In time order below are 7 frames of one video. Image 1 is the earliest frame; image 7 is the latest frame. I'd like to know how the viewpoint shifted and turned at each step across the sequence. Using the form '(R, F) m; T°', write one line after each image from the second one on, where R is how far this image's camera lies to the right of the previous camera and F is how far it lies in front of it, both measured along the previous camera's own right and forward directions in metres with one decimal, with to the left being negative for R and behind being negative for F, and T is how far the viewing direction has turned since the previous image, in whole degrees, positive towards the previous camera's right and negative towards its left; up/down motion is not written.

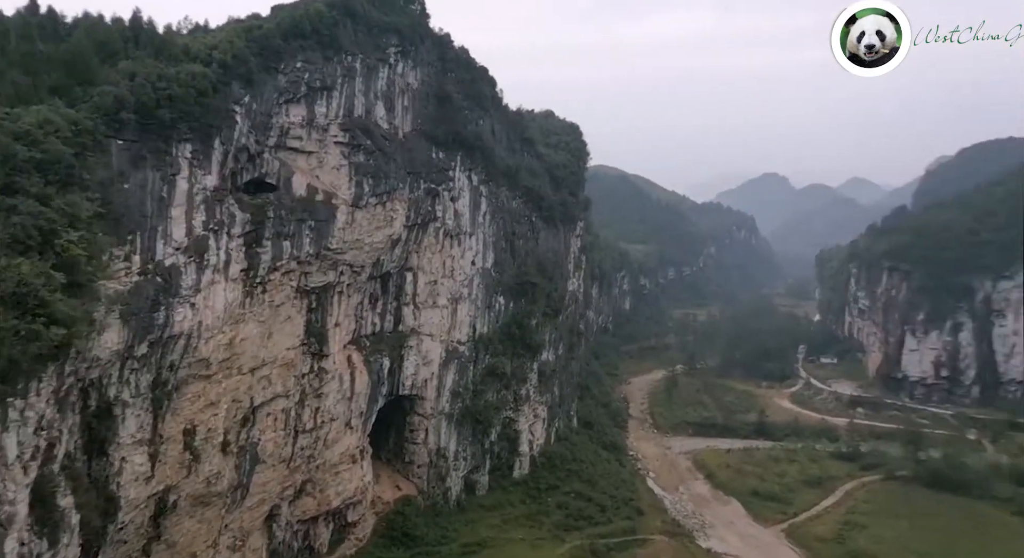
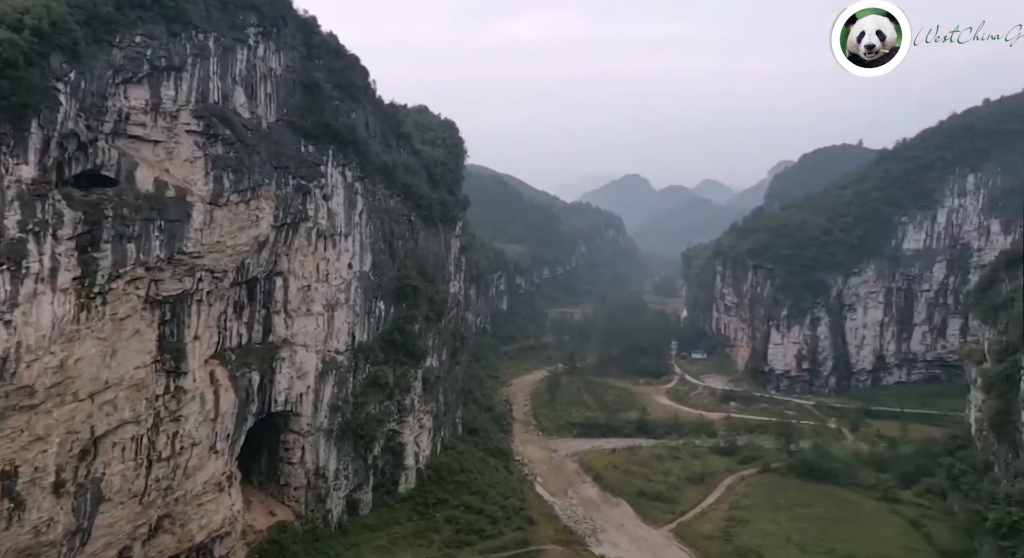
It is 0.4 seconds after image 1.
(-0.2, +1.0) m; +9°
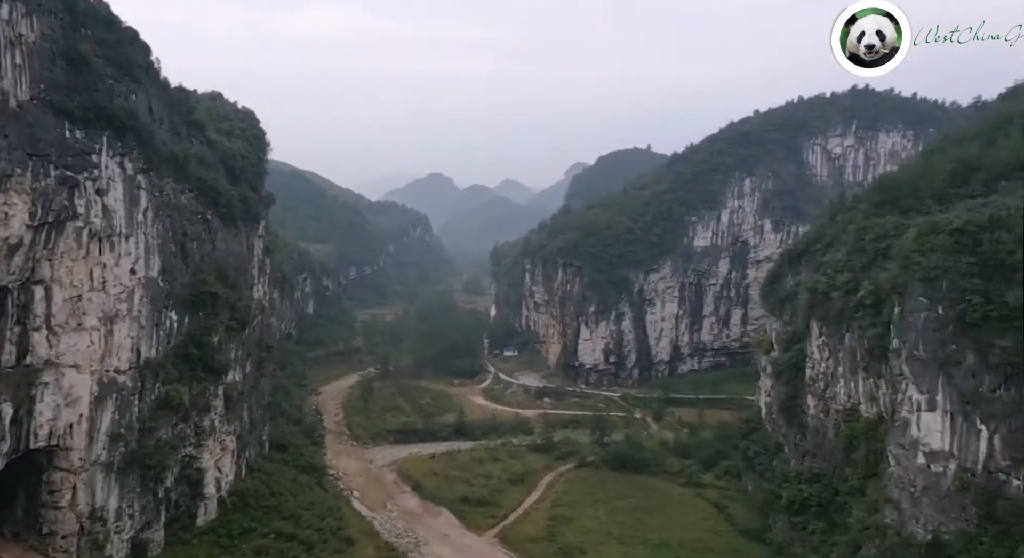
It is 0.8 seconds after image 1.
(-0.2, +1.0) m; +14°
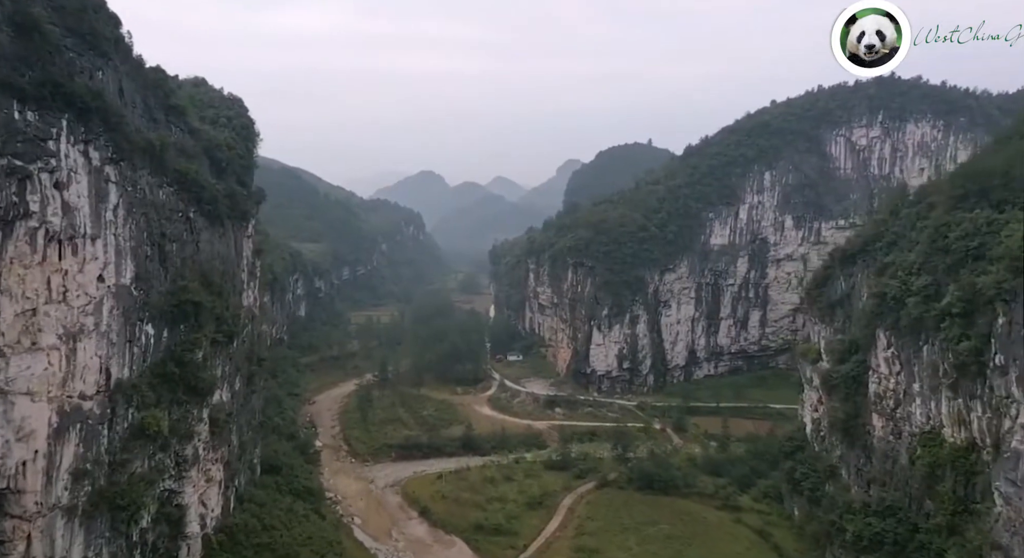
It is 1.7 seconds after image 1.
(-0.9, +2.6) m; +1°
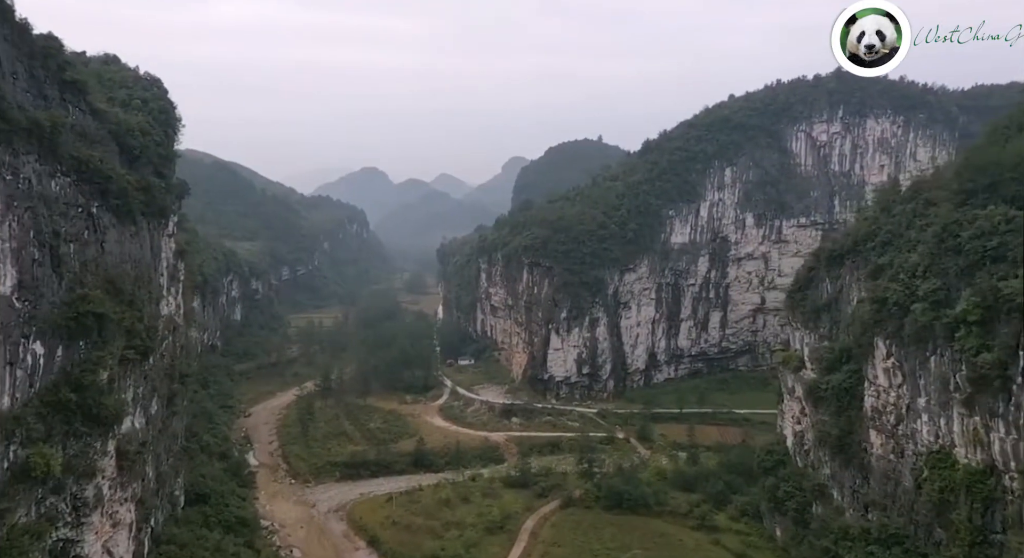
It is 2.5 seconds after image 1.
(-0.3, +2.3) m; +4°
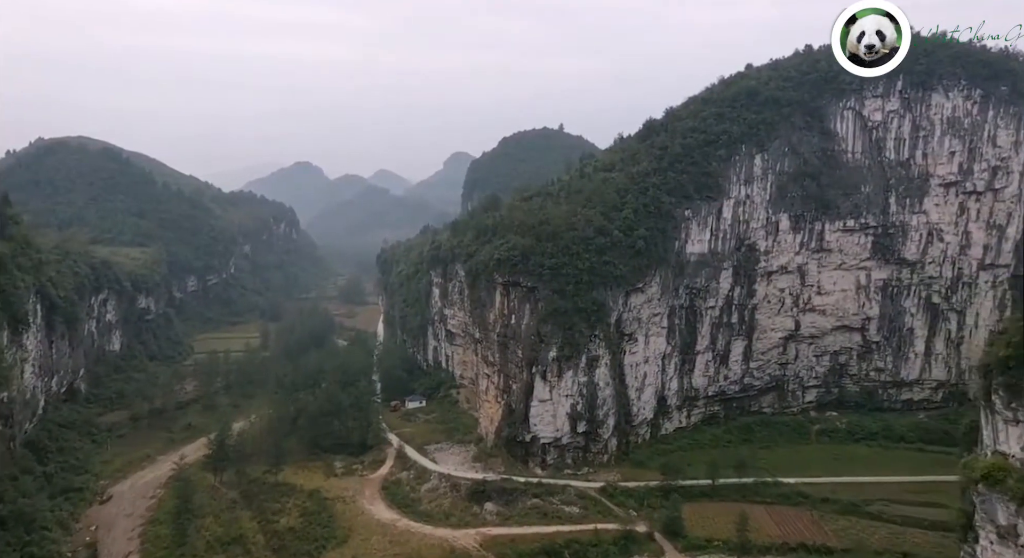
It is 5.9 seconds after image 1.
(-1.0, +10.2) m; +4°
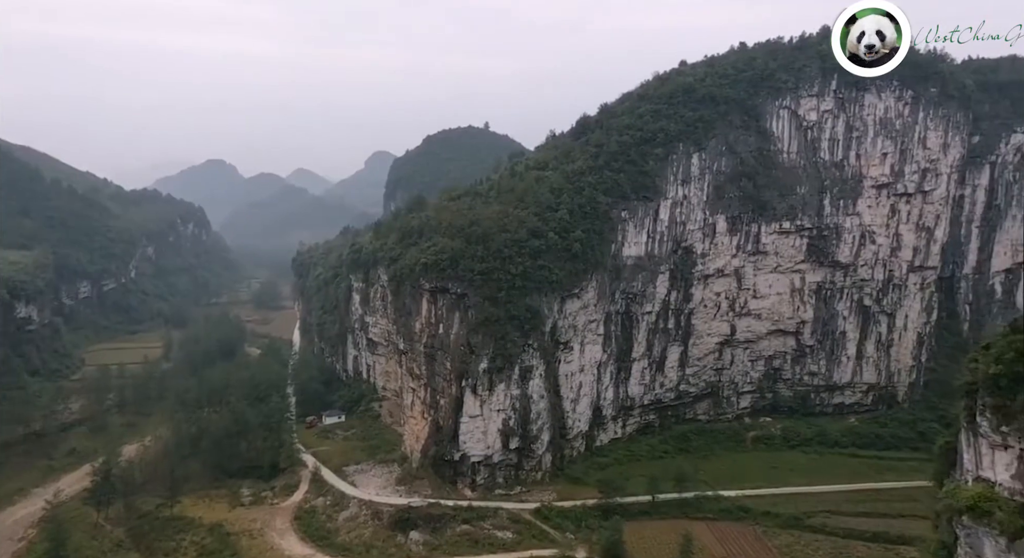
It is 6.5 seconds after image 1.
(-0.1, +2.0) m; +6°
